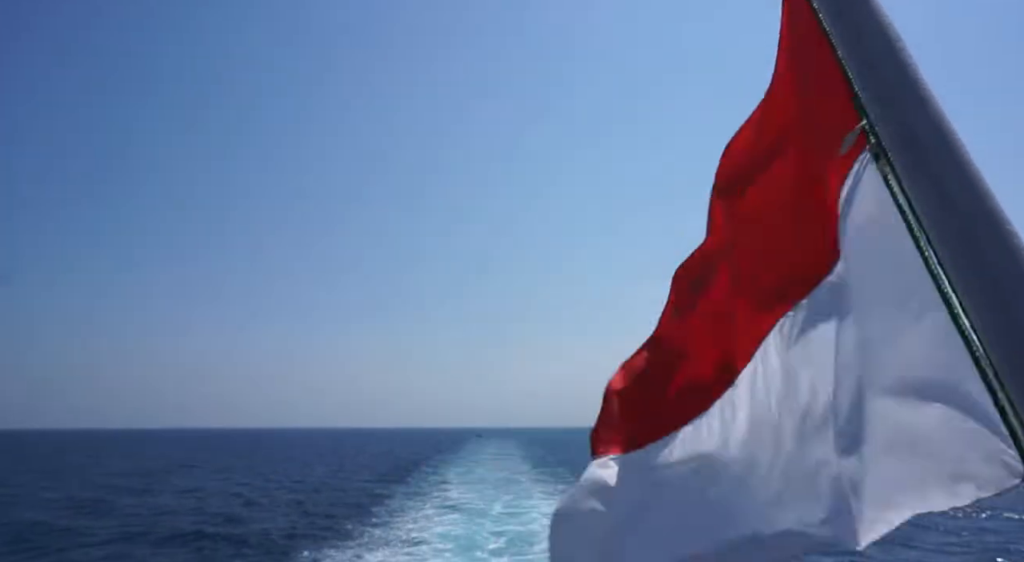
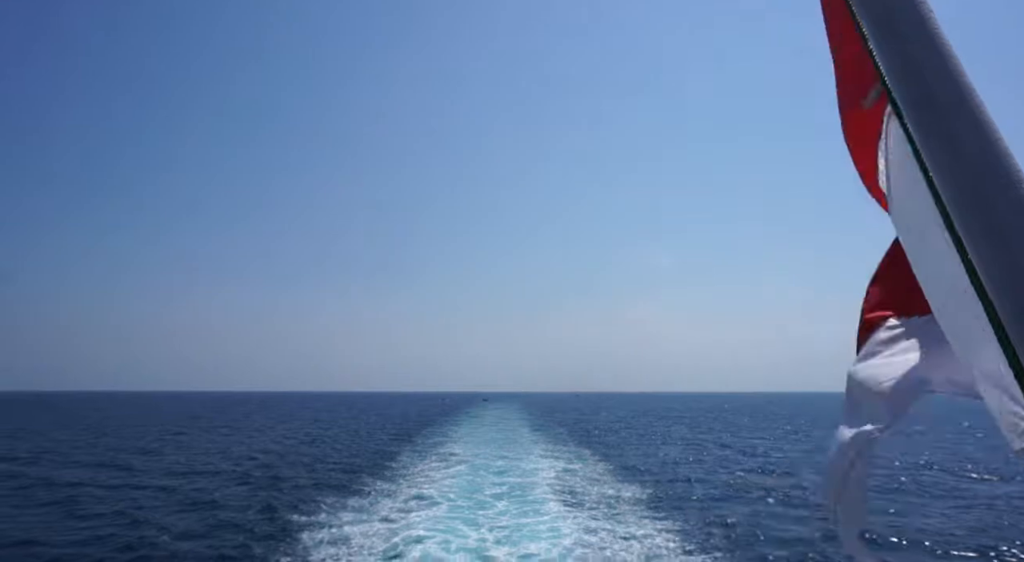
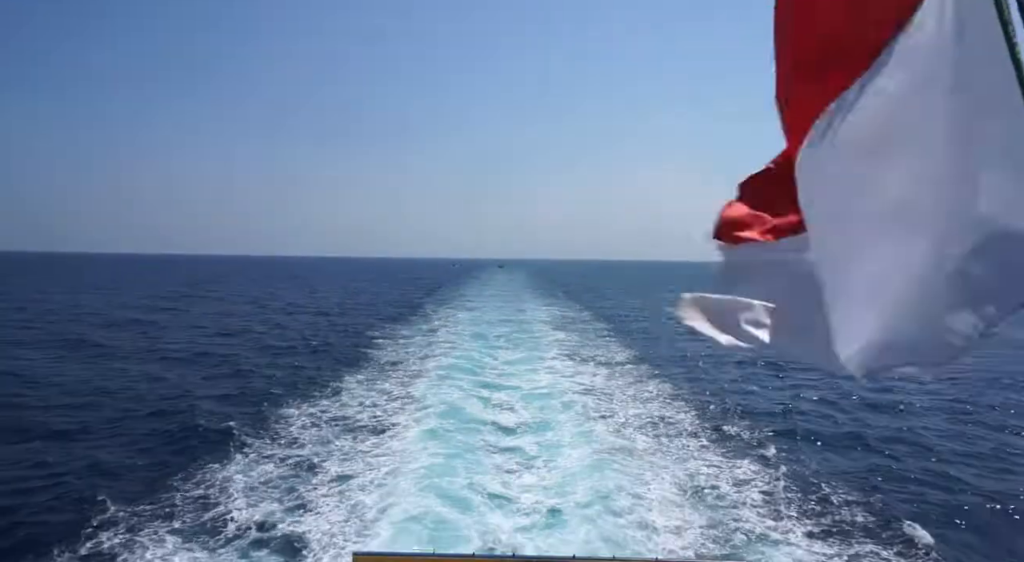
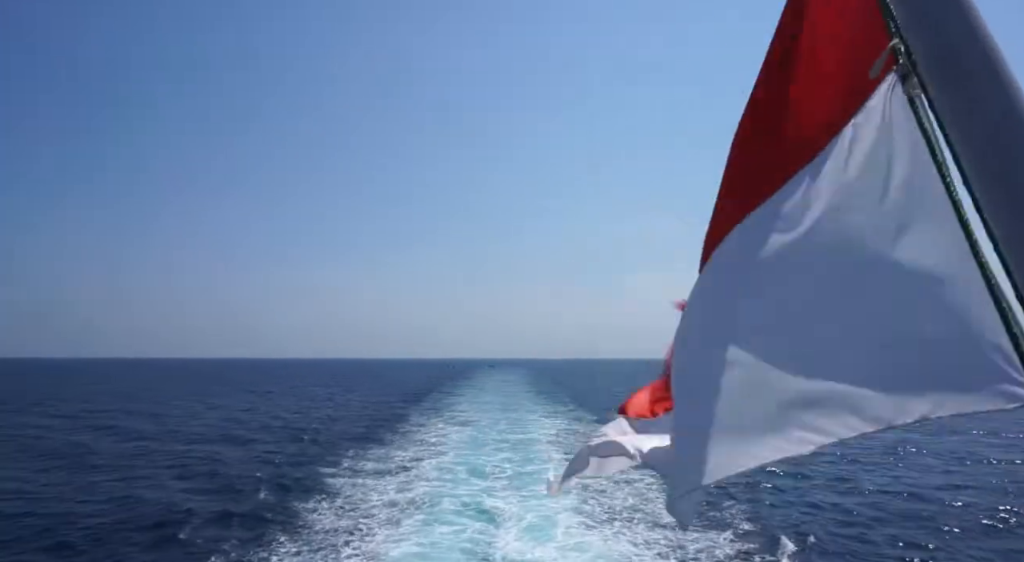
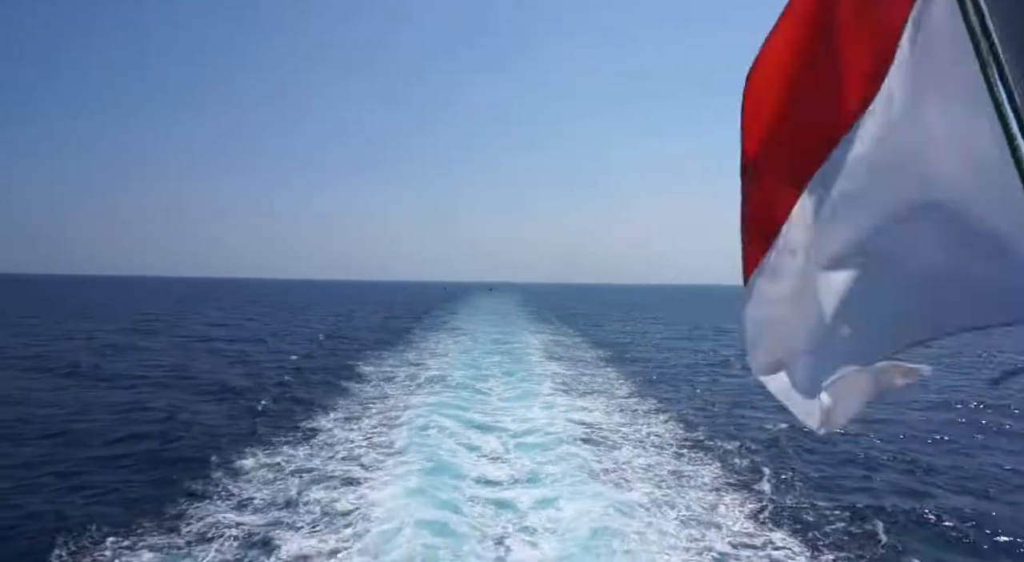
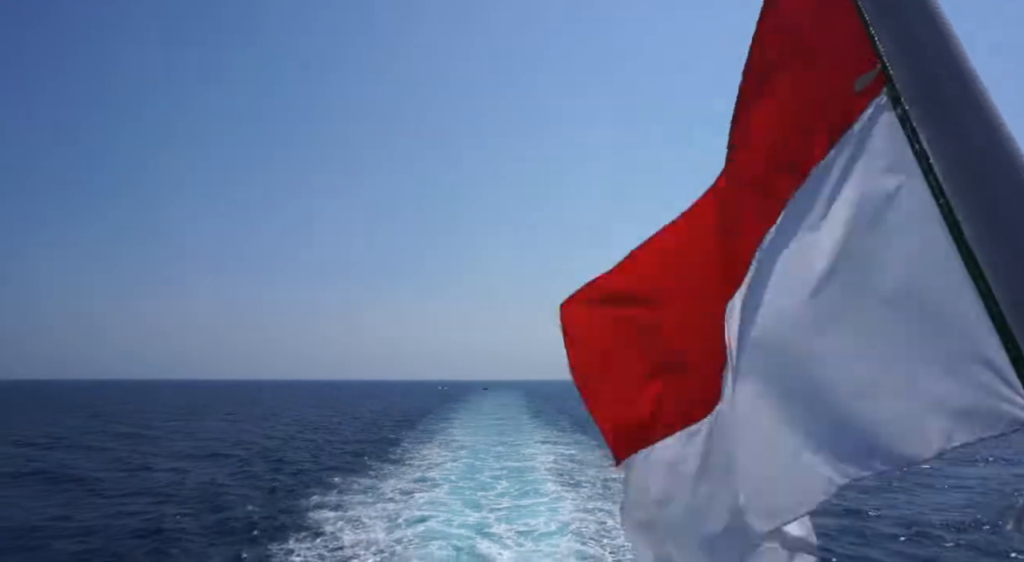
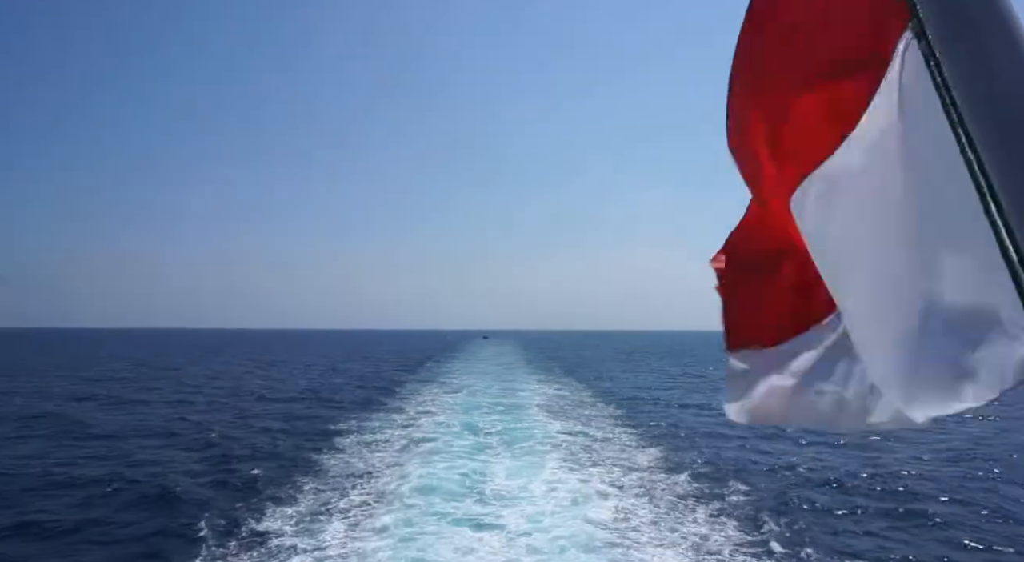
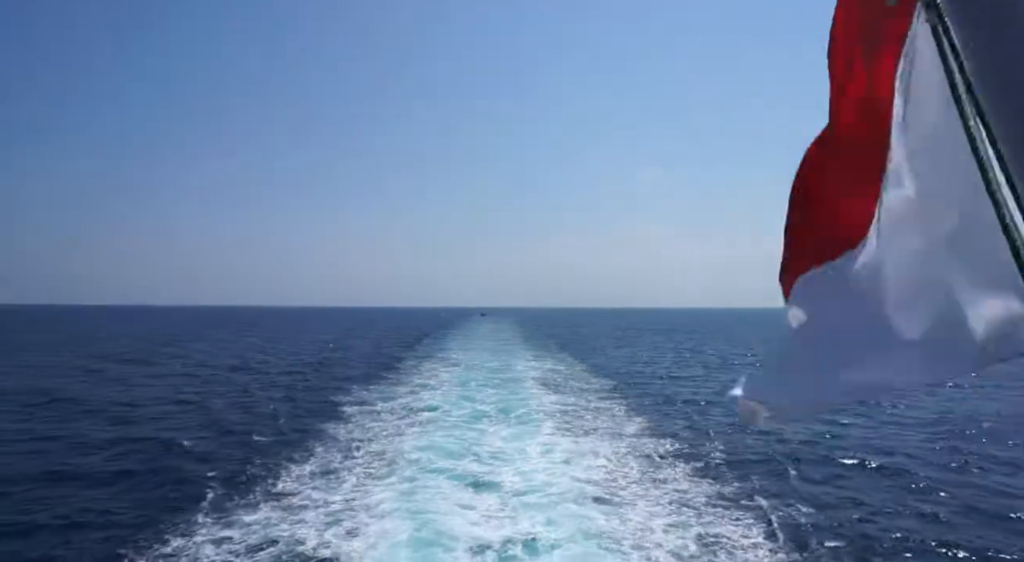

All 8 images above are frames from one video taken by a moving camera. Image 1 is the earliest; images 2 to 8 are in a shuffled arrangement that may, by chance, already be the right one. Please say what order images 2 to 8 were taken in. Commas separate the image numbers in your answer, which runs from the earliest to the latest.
2, 6, 4, 7, 8, 5, 3
